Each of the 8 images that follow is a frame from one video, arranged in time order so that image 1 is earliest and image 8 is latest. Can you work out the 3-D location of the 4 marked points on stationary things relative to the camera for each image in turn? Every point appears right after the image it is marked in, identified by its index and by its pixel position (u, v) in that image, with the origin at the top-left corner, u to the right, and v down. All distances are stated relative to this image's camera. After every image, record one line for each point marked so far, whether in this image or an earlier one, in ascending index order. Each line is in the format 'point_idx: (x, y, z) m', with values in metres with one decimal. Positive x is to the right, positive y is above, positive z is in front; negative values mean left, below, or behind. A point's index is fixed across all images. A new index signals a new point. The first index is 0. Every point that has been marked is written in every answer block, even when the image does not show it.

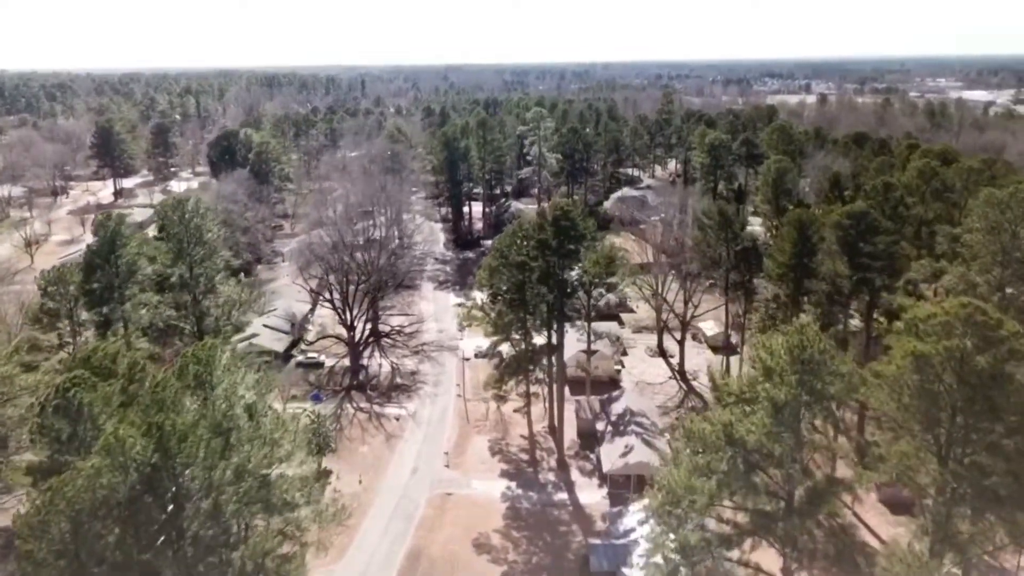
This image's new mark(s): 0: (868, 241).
0: (+7.7, +1.0, +17.5) m
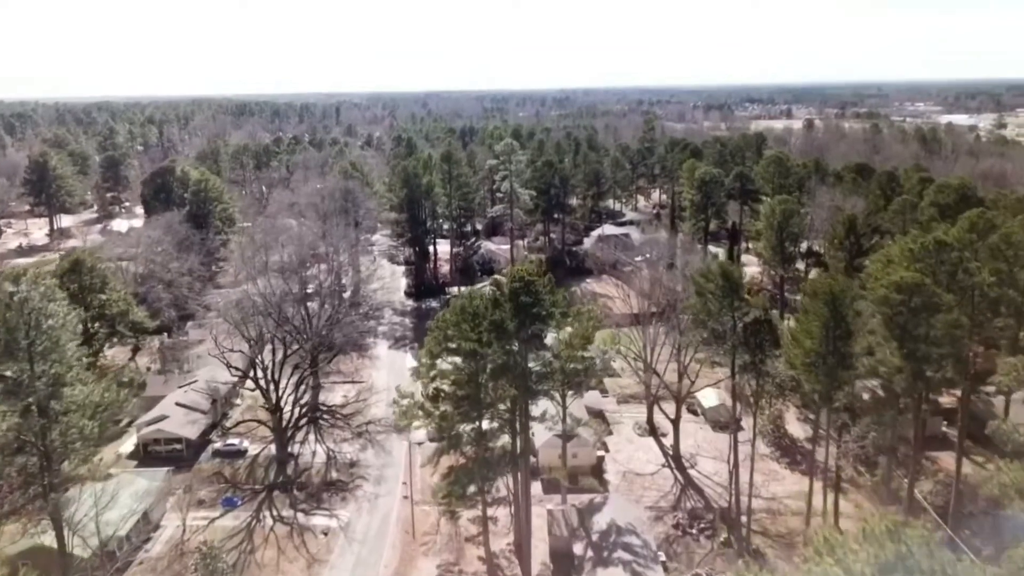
0: (+6.8, -0.6, +13.3) m
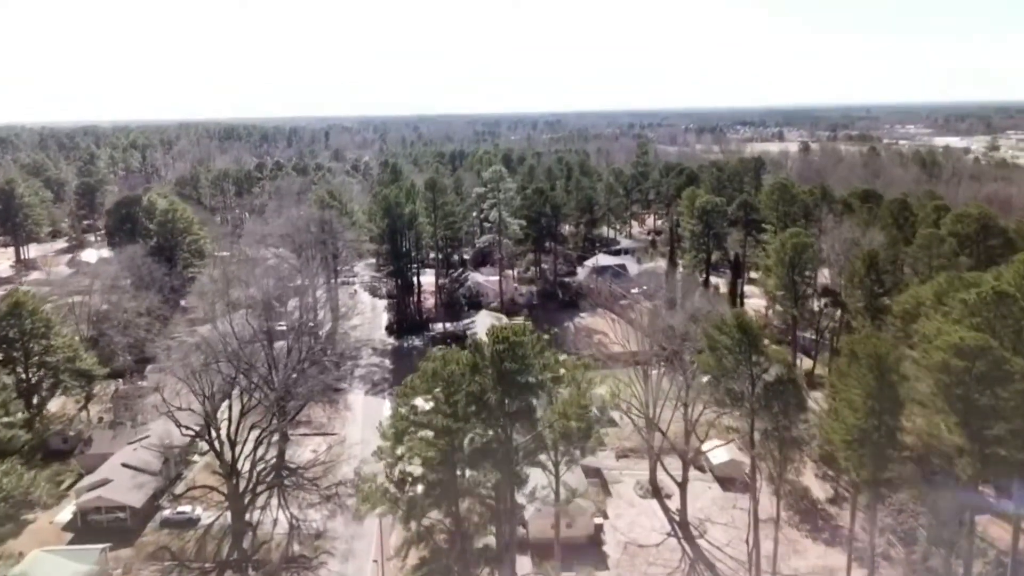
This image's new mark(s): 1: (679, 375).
0: (+6.5, -1.4, +11.0) m
1: (+4.1, -2.1, +19.7) m
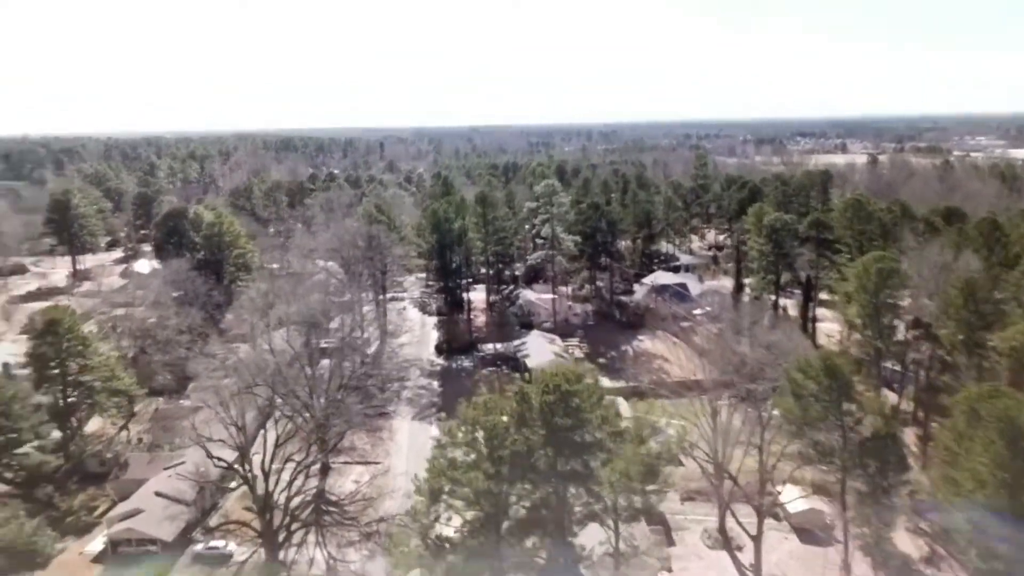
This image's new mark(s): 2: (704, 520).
0: (+7.2, -2.0, +9.0) m
1: (+5.3, -2.8, +17.8) m
2: (+4.6, -5.6, +19.5) m
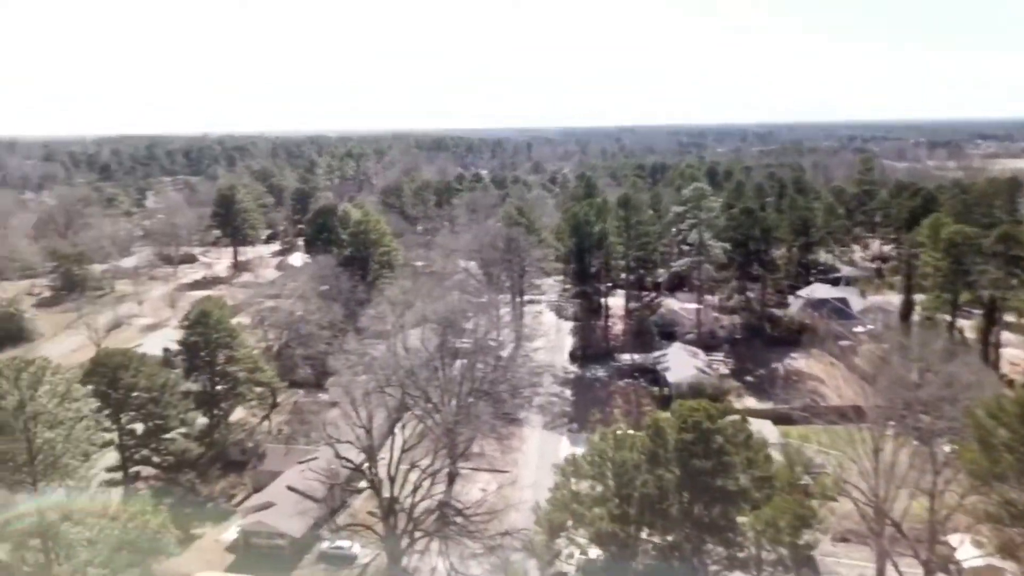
0: (+8.3, -2.5, +6.6) m
1: (+8.0, -3.2, +15.7) m
2: (+7.5, -6.0, +17.4) m
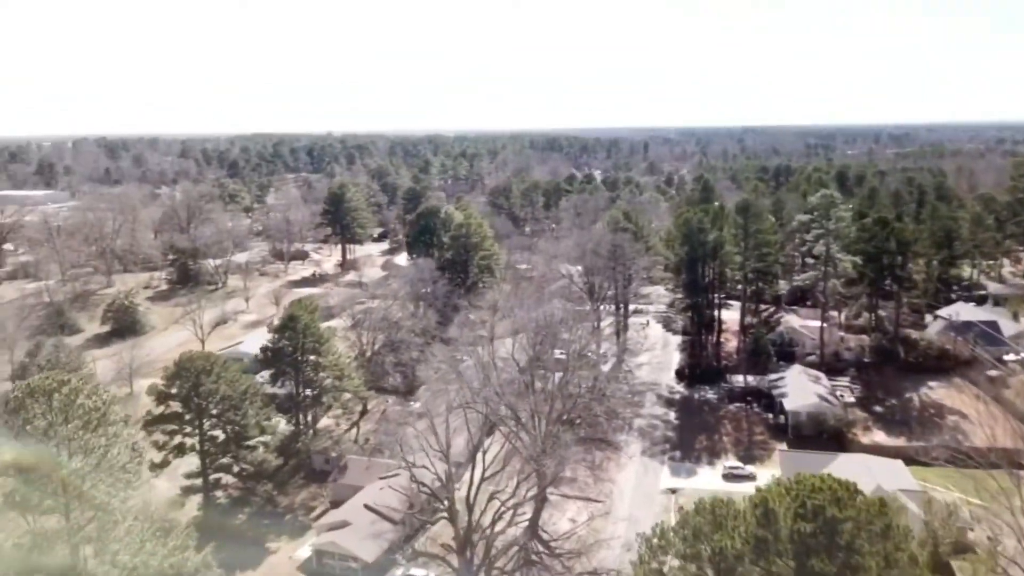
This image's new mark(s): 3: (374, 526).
0: (+8.5, -3.1, +3.8) m
1: (+9.4, -3.8, +12.8) m
2: (+9.1, -6.6, +14.6) m
3: (-3.1, -5.4, +18.4) m
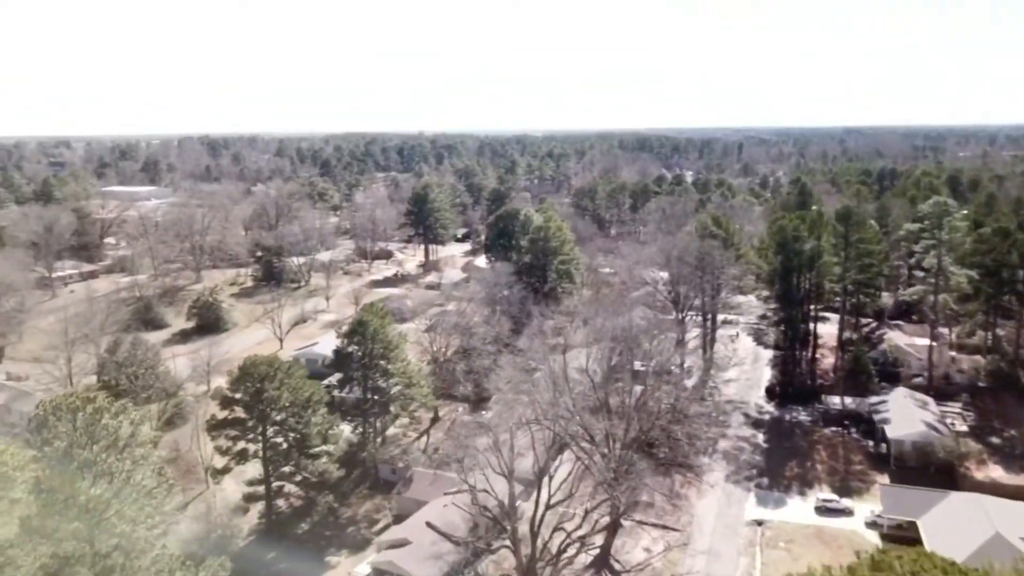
0: (+8.4, -3.5, +1.8) m
1: (+10.2, -4.3, +10.6) m
2: (+10.1, -7.1, +12.5) m
3: (-1.7, -5.6, +17.5) m
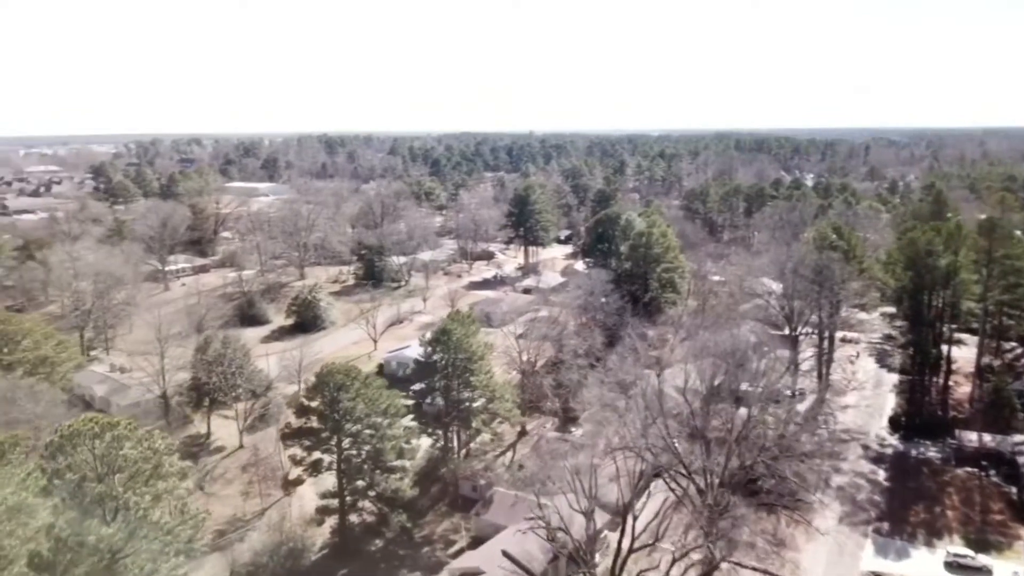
0: (+7.9, -4.0, -0.7) m
1: (+10.9, -4.9, +7.9) m
2: (+10.9, -7.7, +9.7) m
3: (0.0, -5.8, +16.2) m
